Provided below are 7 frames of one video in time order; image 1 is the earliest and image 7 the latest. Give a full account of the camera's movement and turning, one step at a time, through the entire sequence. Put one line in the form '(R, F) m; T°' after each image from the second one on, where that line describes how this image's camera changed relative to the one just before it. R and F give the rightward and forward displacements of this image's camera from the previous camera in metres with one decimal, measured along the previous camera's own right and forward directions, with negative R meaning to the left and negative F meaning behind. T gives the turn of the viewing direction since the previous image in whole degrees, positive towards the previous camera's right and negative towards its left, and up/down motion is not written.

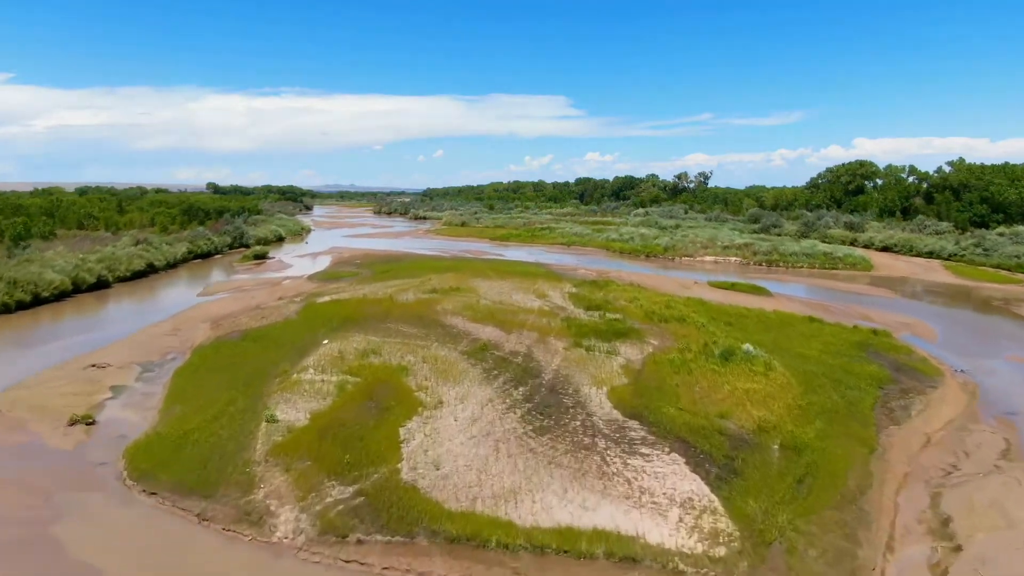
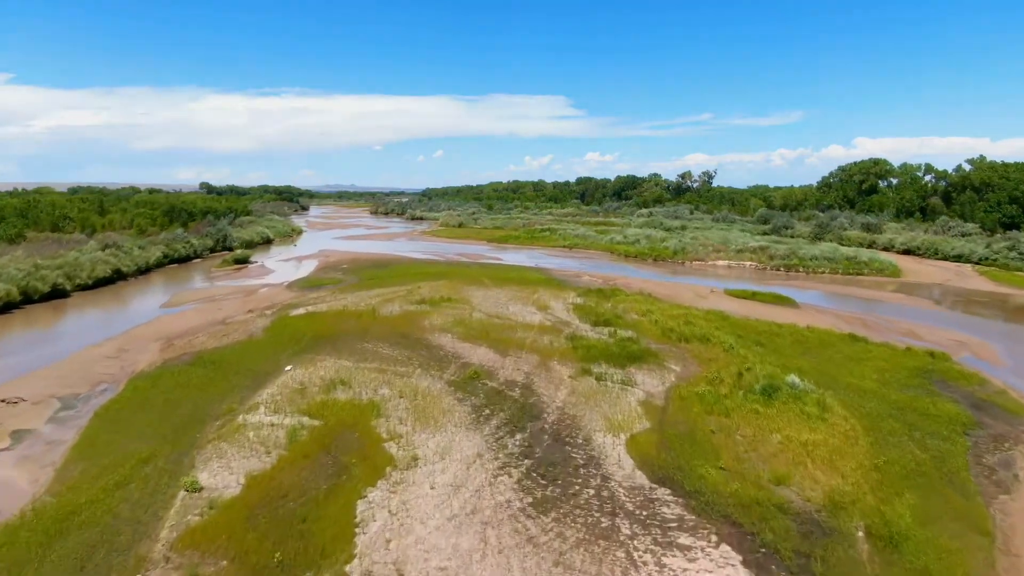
(+0.1, +3.4) m; 0°
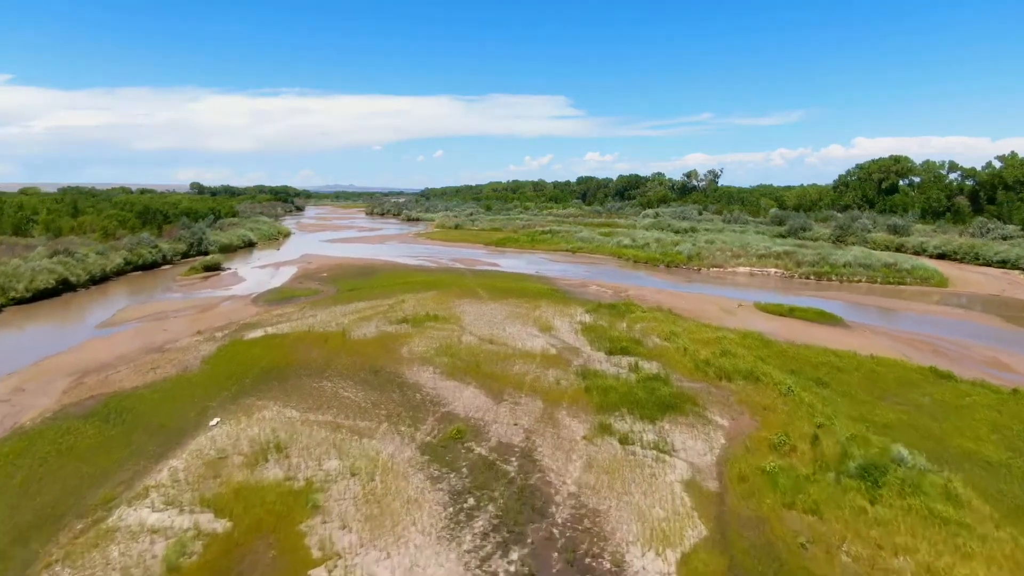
(+0.1, +4.5) m; 0°
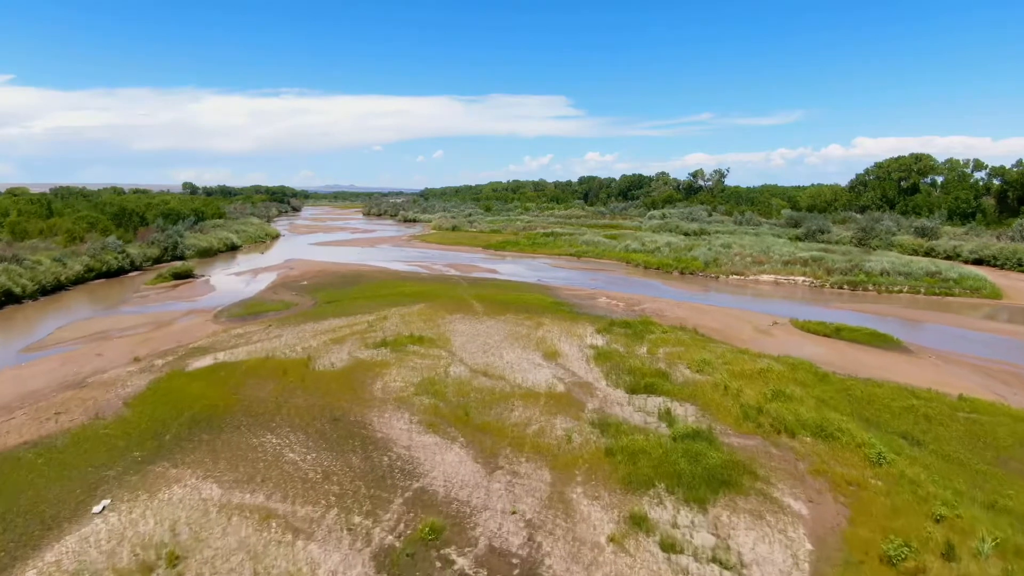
(0.0, +3.9) m; 0°
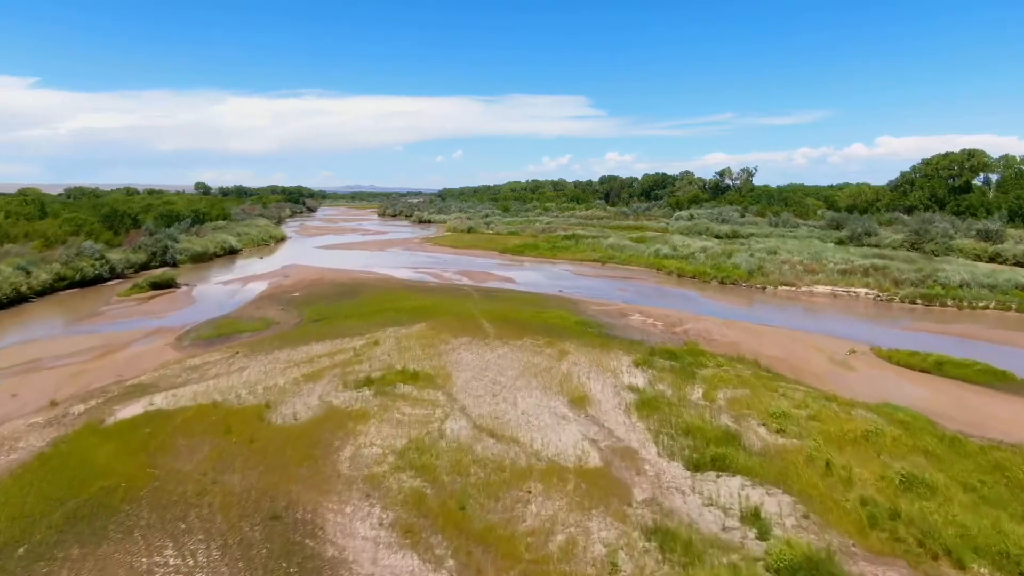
(0.0, +4.5) m; -1°
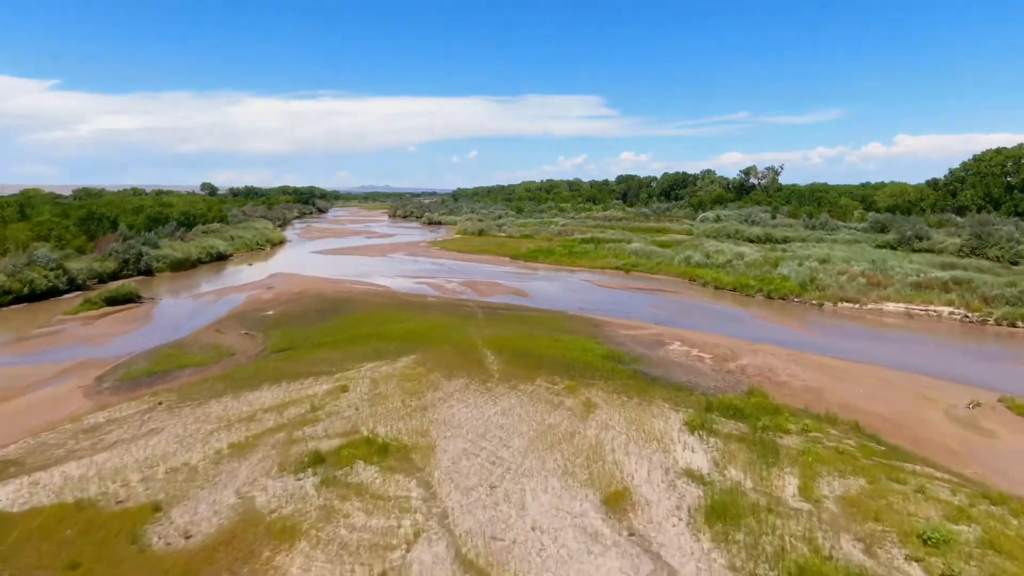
(+0.1, +5.1) m; -1°
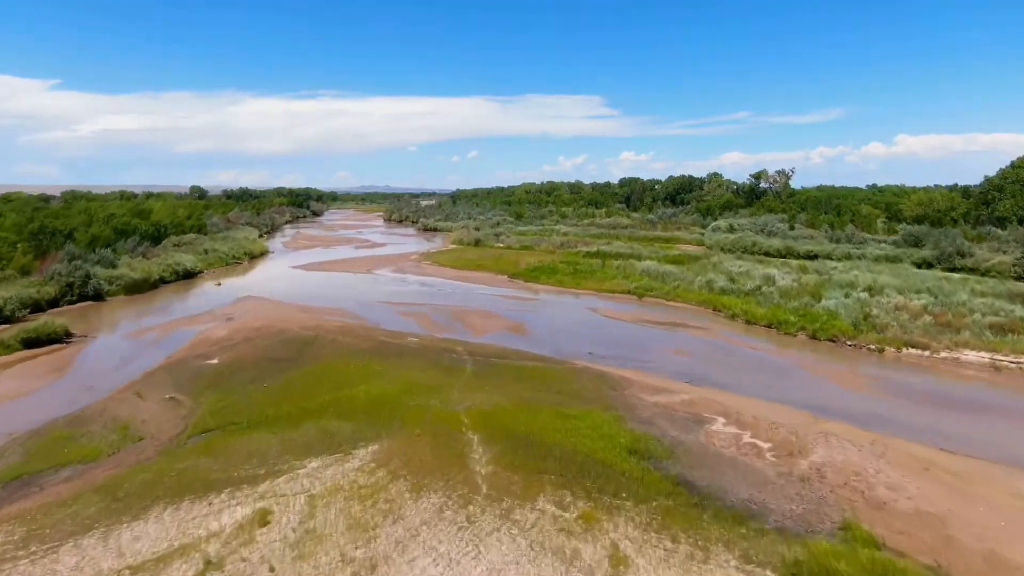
(+0.1, +5.0) m; 0°
